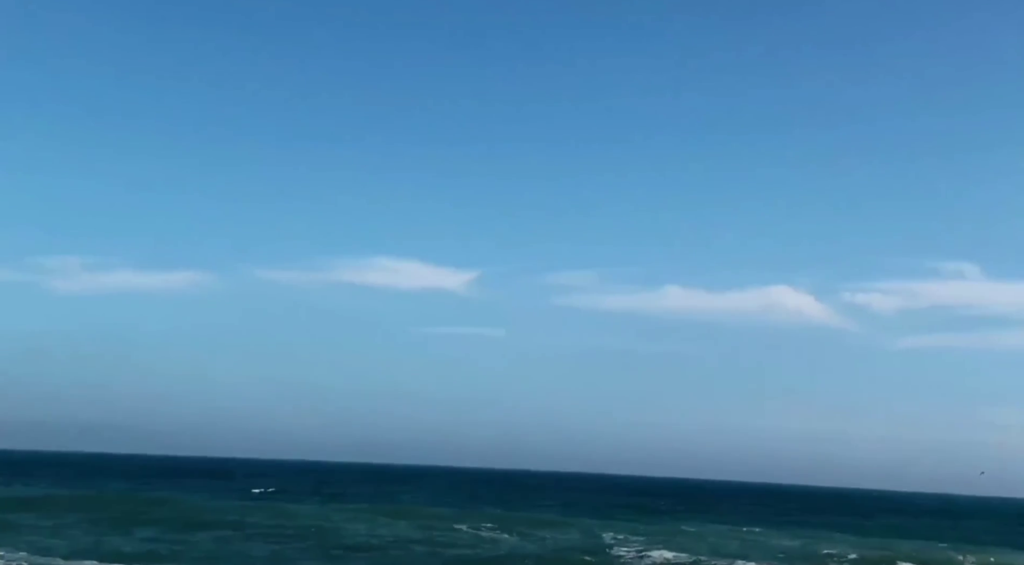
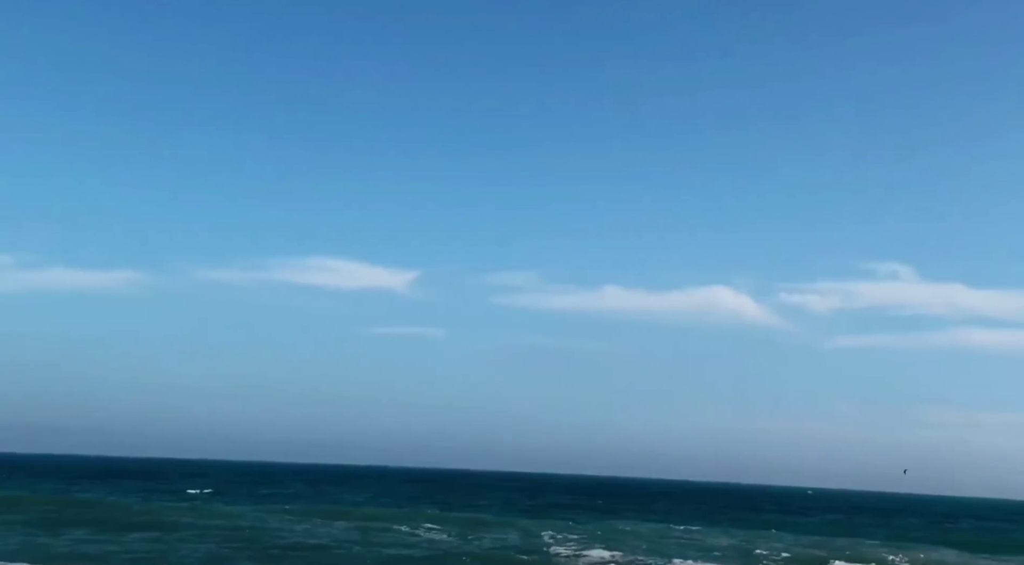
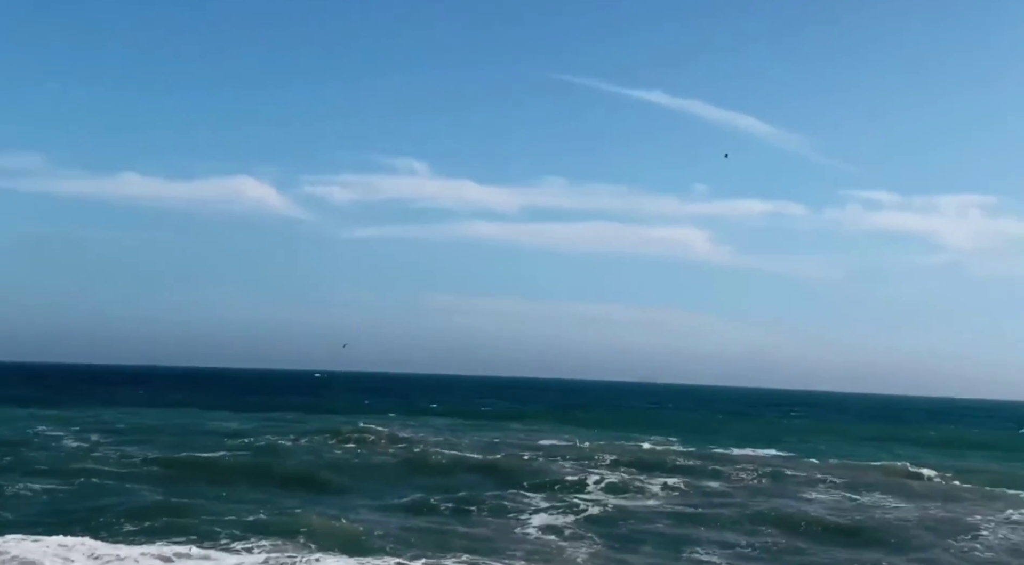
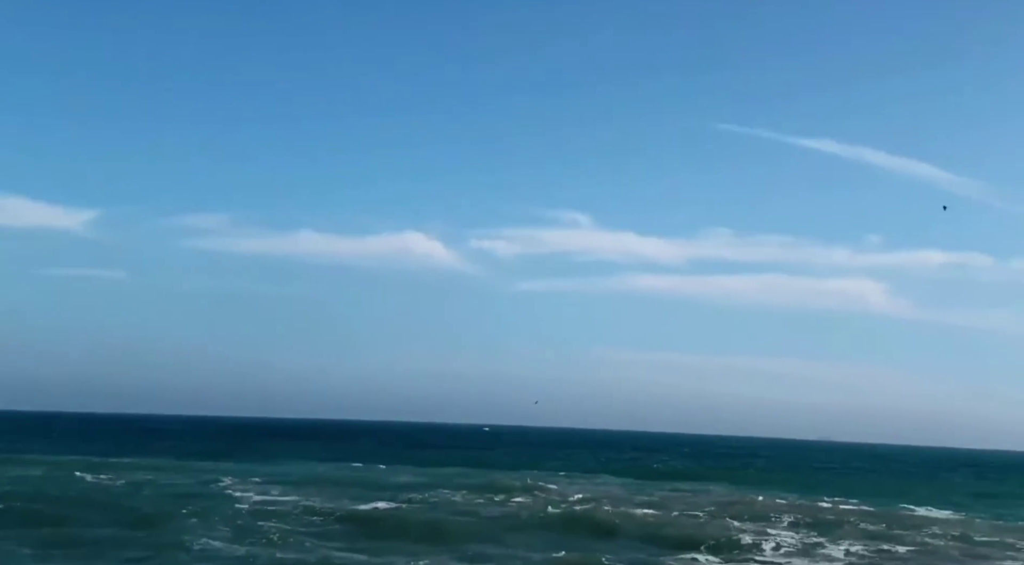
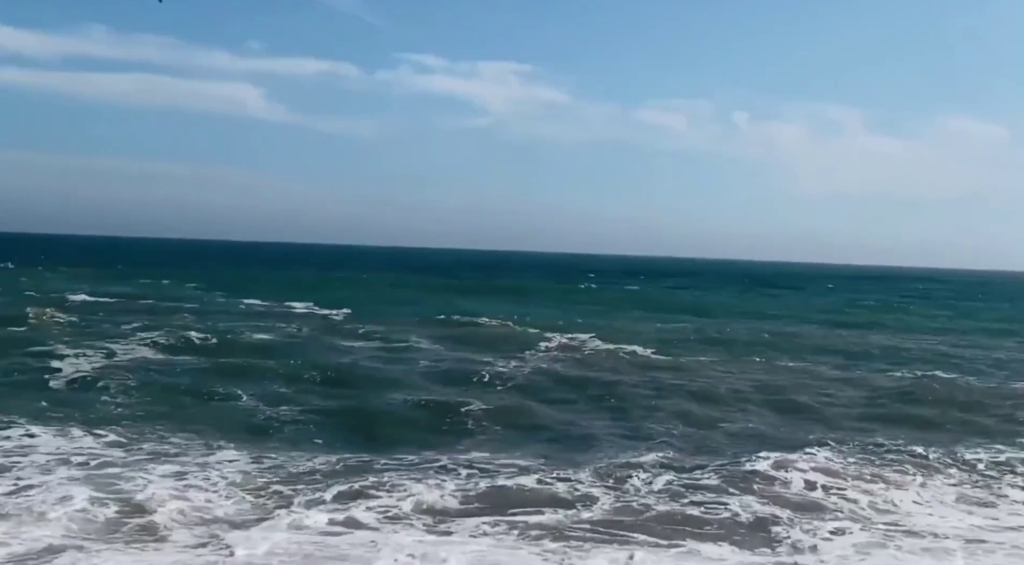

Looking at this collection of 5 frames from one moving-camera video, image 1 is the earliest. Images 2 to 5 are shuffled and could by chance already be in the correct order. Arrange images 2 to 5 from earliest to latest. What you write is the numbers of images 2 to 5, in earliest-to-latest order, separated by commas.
2, 4, 3, 5
